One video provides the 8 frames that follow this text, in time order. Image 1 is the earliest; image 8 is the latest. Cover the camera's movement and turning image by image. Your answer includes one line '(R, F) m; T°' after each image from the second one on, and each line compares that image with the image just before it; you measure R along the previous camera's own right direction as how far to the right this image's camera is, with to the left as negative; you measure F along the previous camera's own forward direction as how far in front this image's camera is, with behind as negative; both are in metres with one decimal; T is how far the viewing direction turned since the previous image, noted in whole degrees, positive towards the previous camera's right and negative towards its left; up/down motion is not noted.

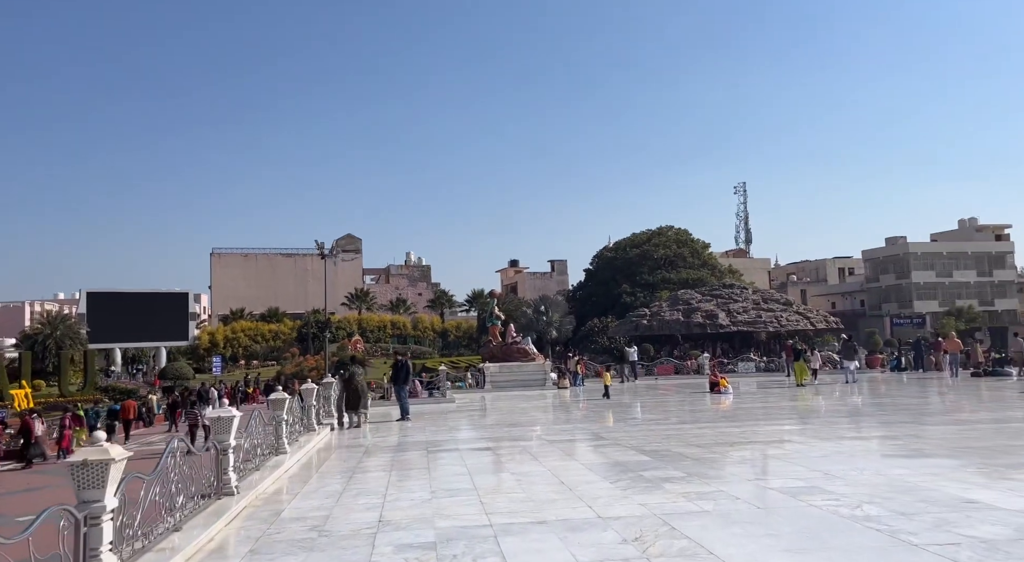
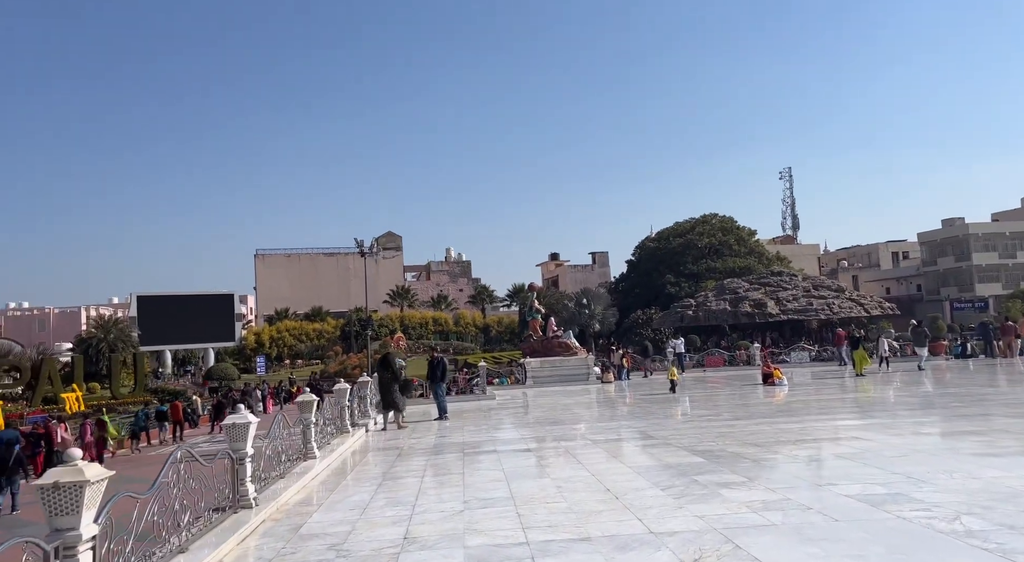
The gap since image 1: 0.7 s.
(+0.1, +0.7) m; -3°
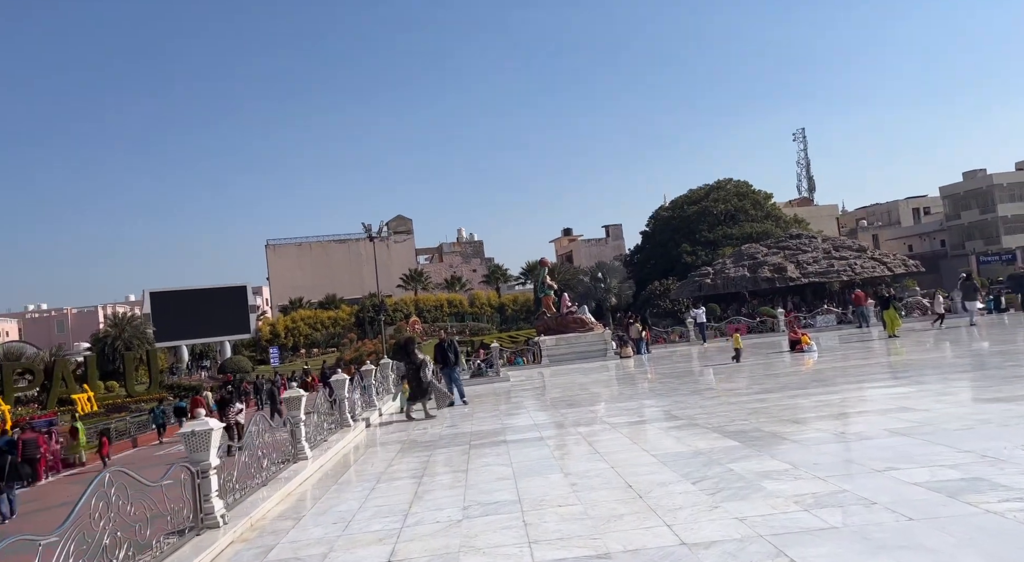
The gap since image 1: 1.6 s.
(+0.1, +1.0) m; -1°
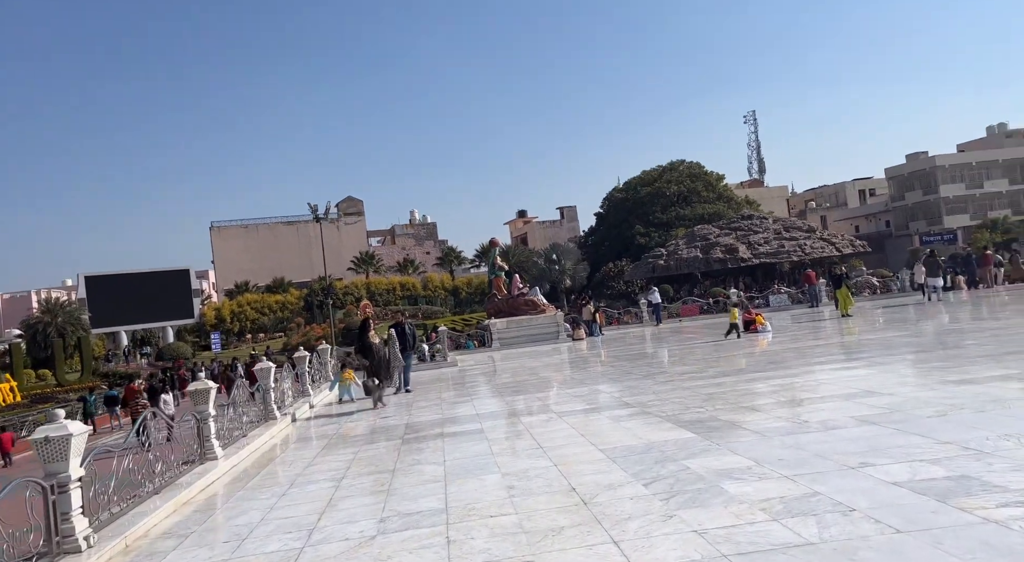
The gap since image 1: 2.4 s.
(+0.2, +0.8) m; +3°
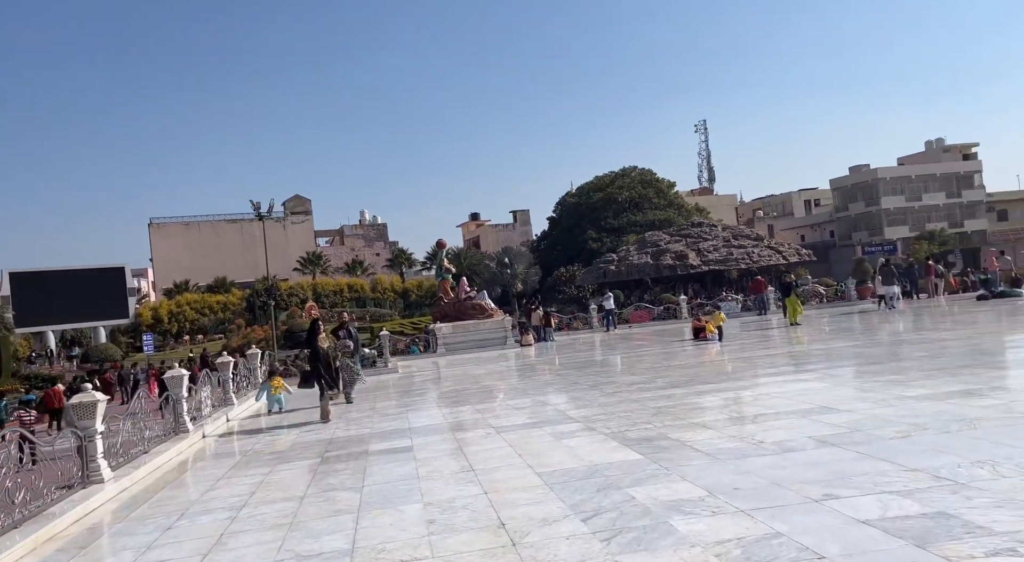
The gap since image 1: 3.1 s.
(+0.2, +0.7) m; +3°
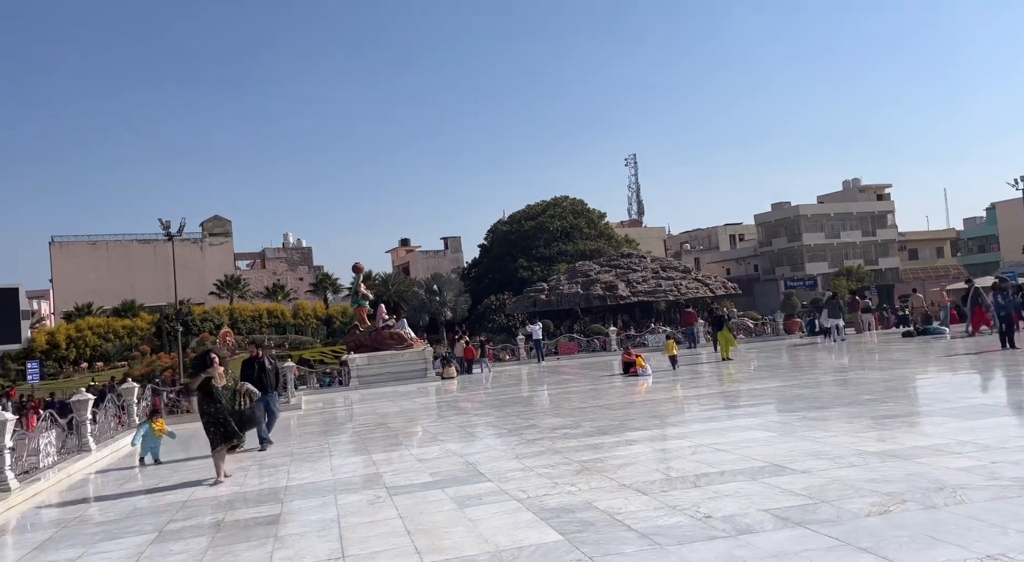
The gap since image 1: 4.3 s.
(+0.2, +1.3) m; +5°
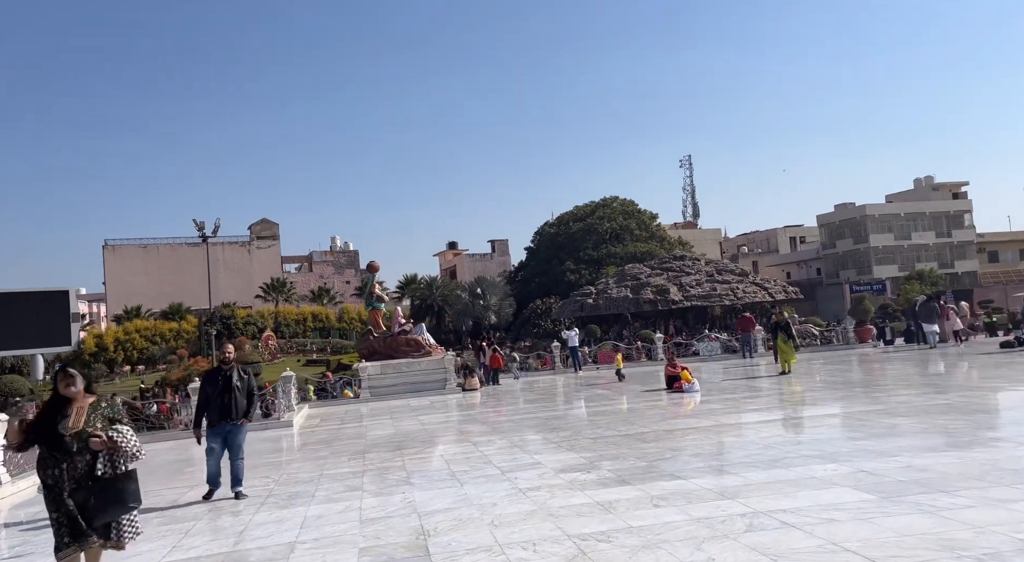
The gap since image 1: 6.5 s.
(+0.6, +2.5) m; -4°
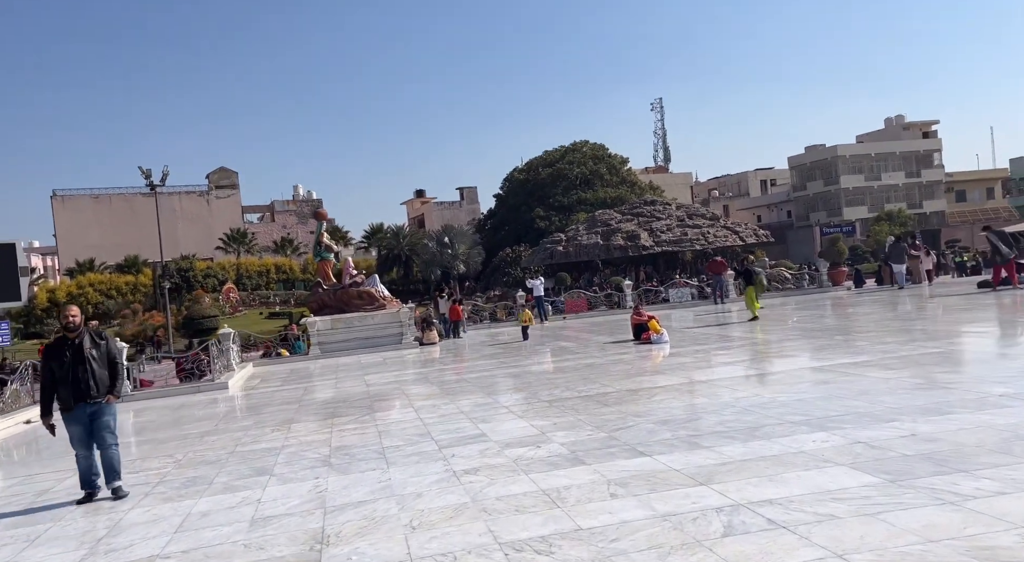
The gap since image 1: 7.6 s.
(+0.3, +1.2) m; +2°
